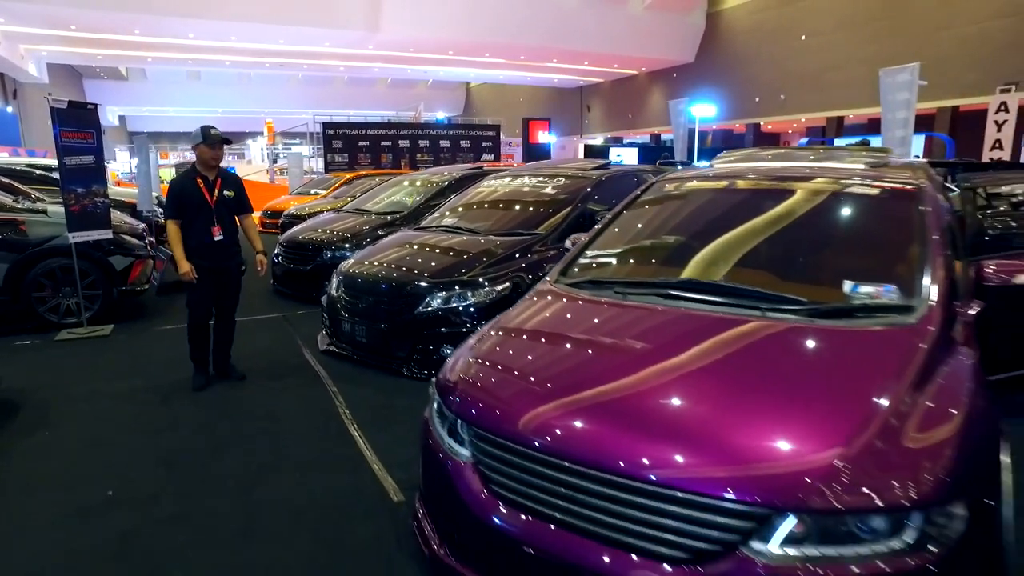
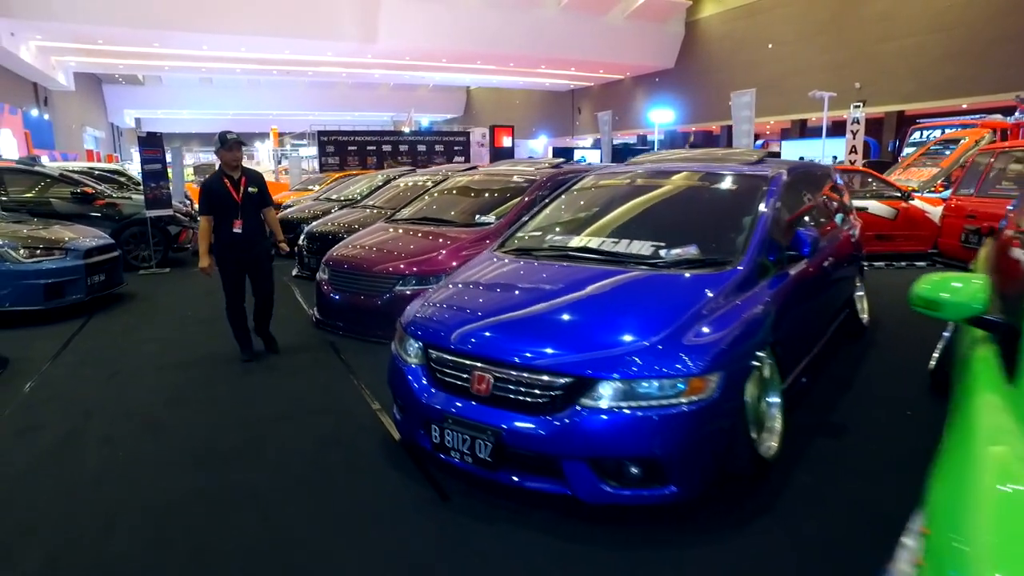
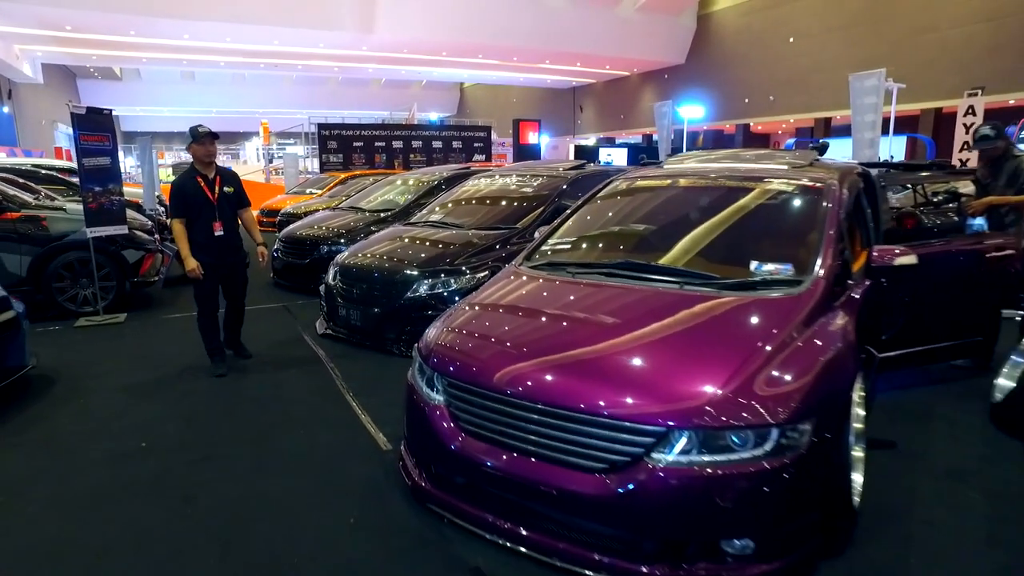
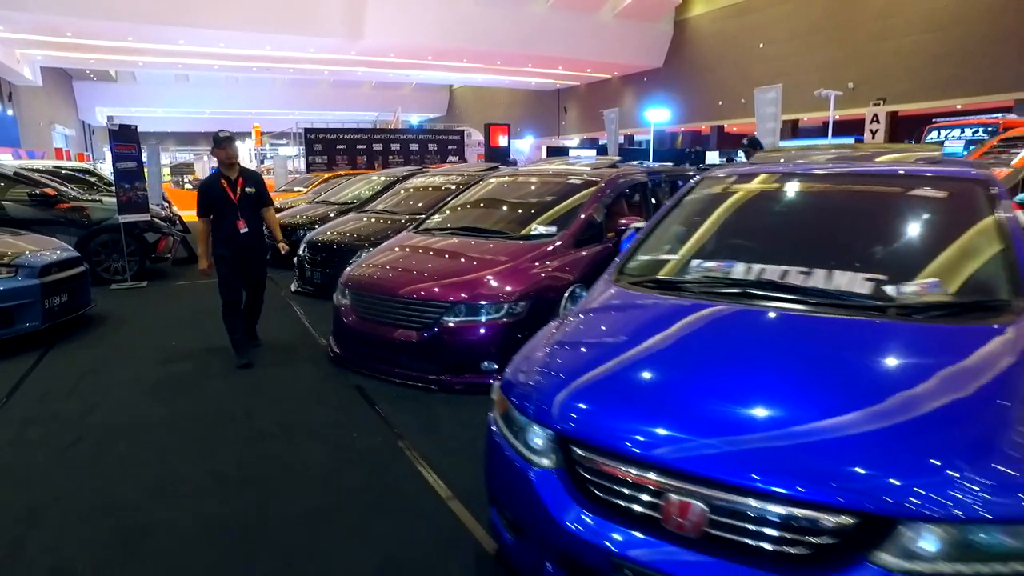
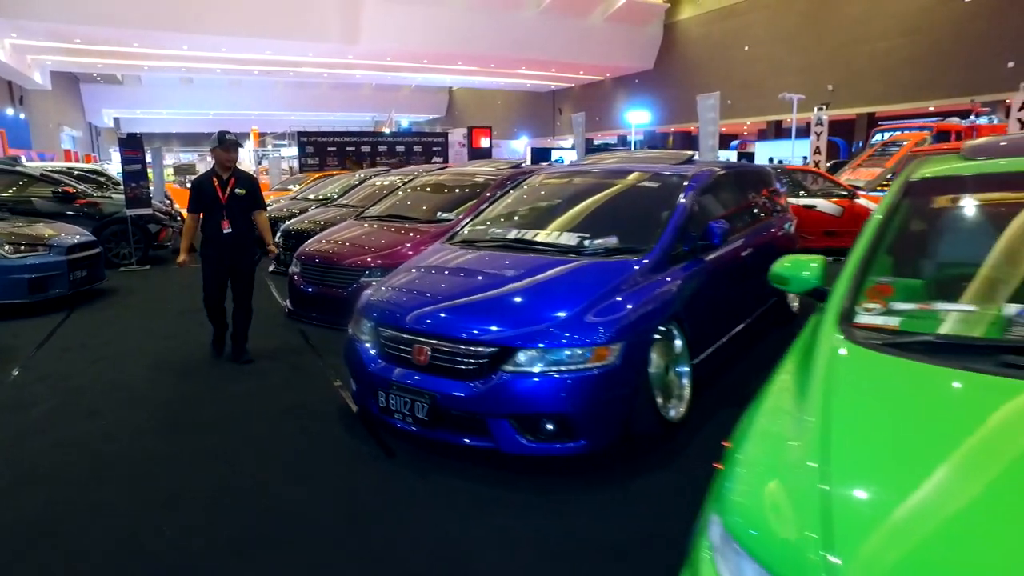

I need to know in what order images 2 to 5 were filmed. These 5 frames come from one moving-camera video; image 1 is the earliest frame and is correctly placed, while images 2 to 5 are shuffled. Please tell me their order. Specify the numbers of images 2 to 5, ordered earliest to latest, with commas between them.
3, 4, 2, 5
